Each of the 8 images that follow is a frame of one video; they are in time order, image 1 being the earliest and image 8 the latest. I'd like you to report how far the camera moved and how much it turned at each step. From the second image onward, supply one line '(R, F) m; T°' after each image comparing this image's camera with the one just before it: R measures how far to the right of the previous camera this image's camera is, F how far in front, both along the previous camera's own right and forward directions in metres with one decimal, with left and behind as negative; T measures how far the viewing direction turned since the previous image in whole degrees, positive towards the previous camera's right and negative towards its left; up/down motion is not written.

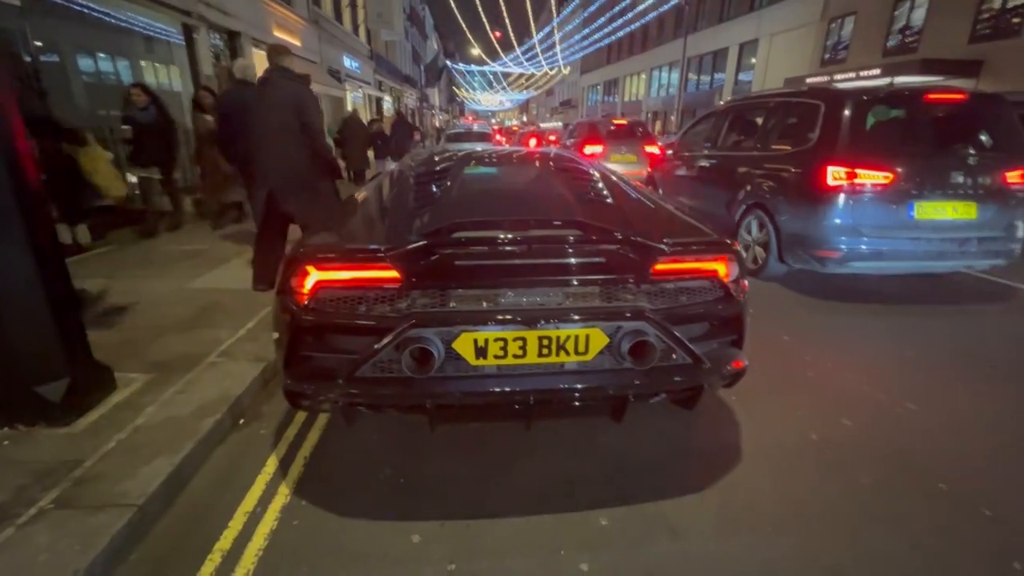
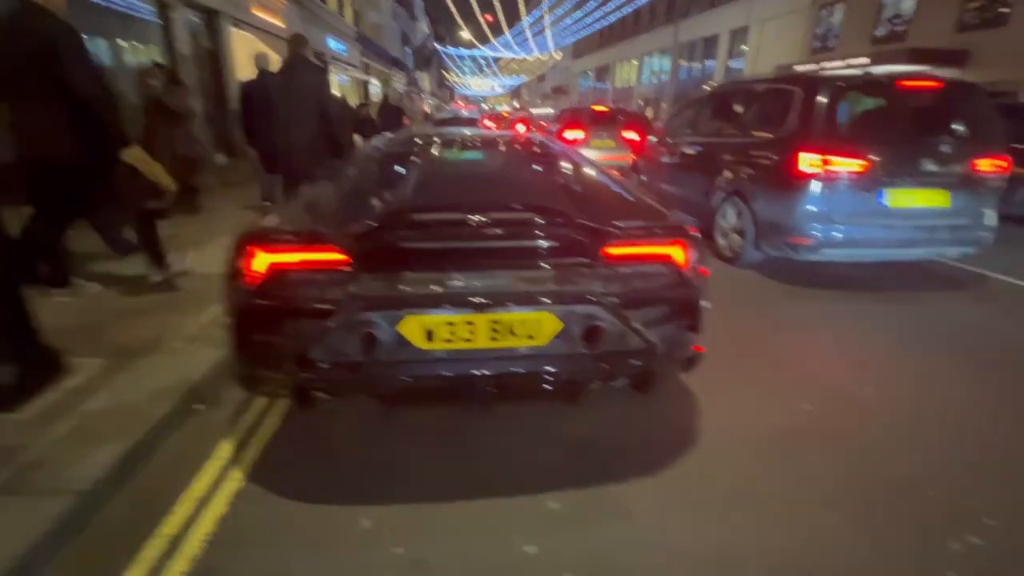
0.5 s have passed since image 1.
(+0.2, 0.0) m; +1°
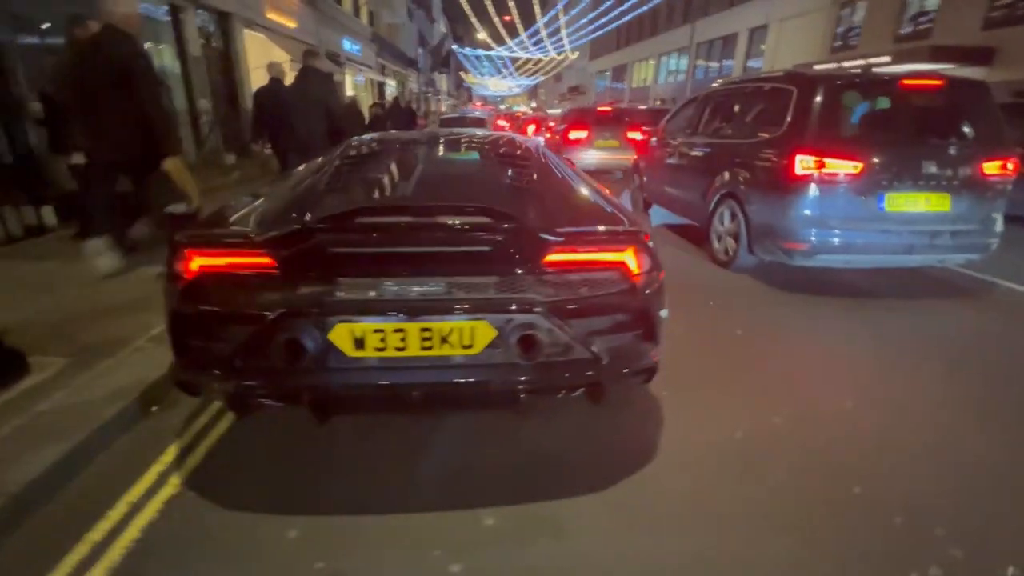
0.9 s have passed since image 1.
(+0.3, +0.1) m; -2°
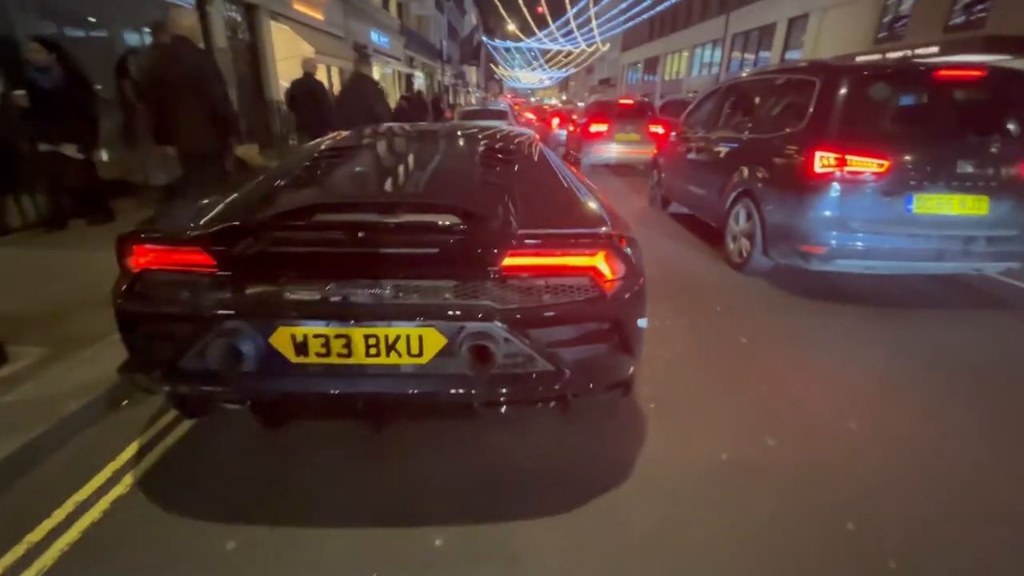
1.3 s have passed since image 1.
(+0.3, +0.2) m; -3°
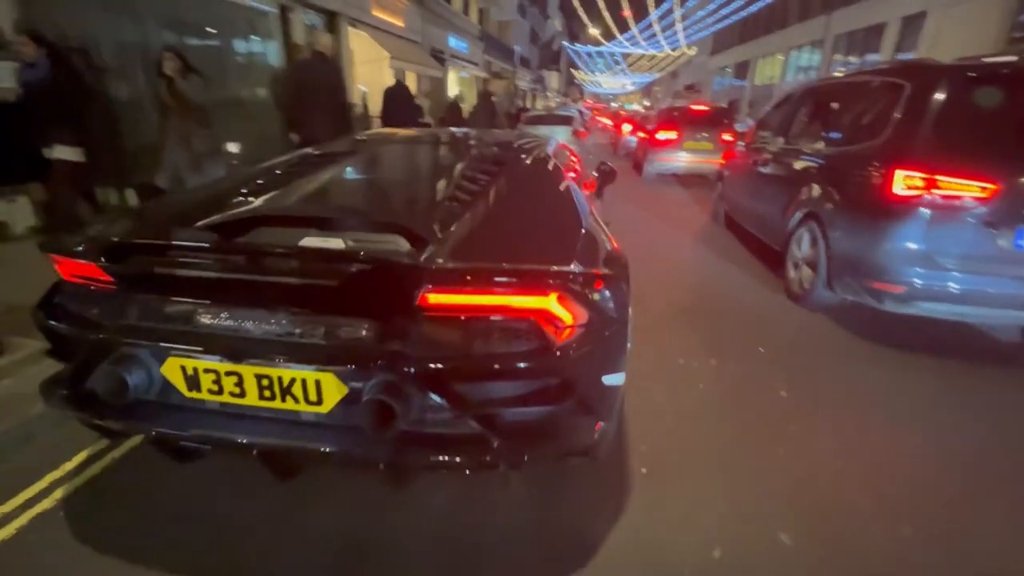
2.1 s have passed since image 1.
(+0.5, +0.4) m; -9°
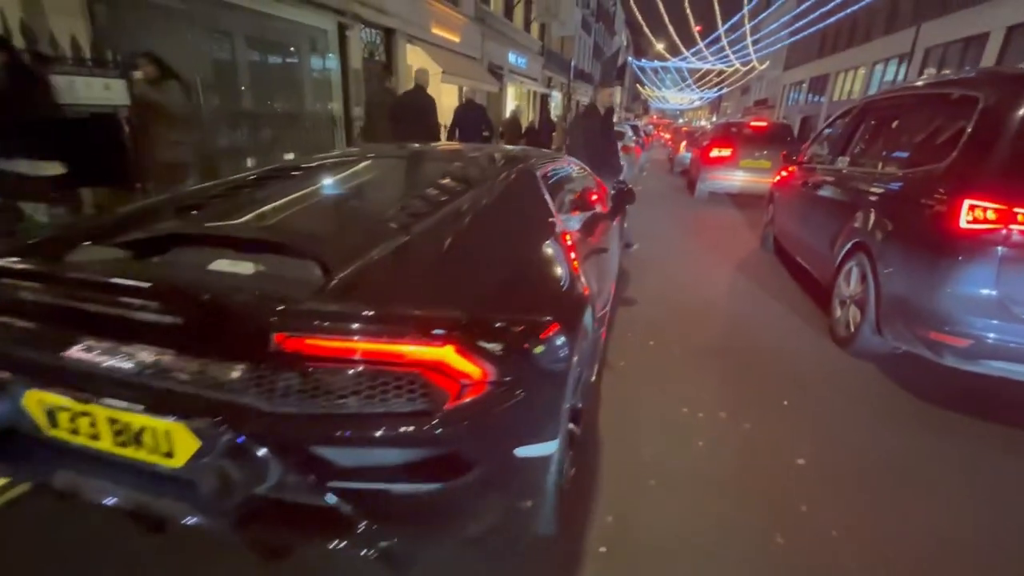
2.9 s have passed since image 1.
(+0.5, +0.4) m; -7°
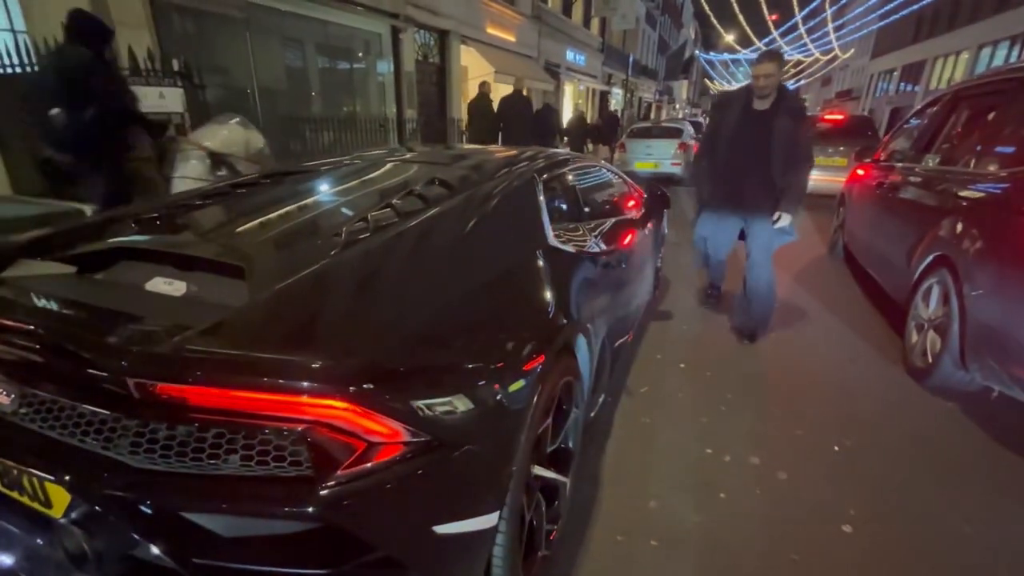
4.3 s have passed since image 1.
(+0.3, +0.3) m; -7°
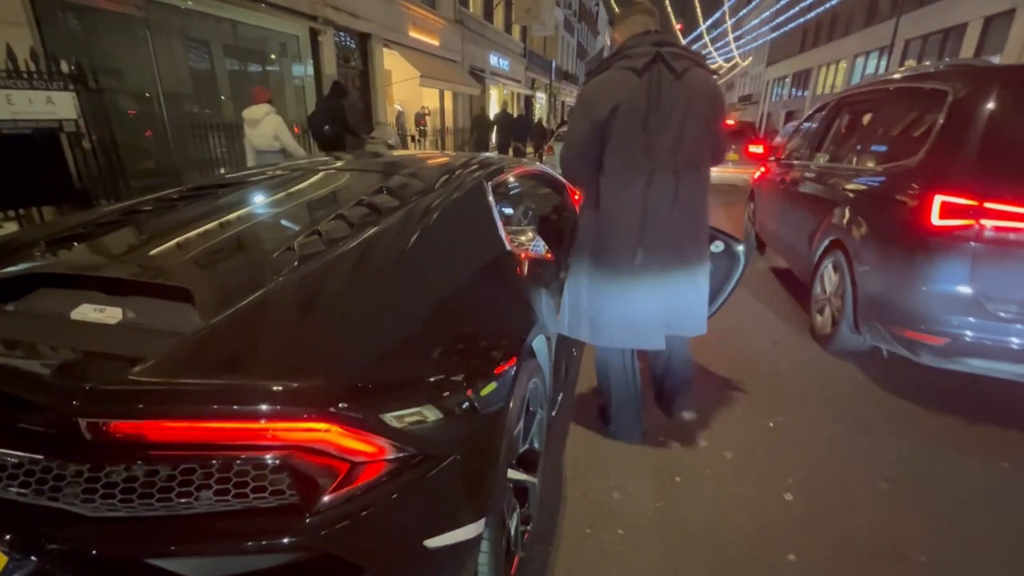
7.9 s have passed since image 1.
(-0.1, 0.0) m; +7°
